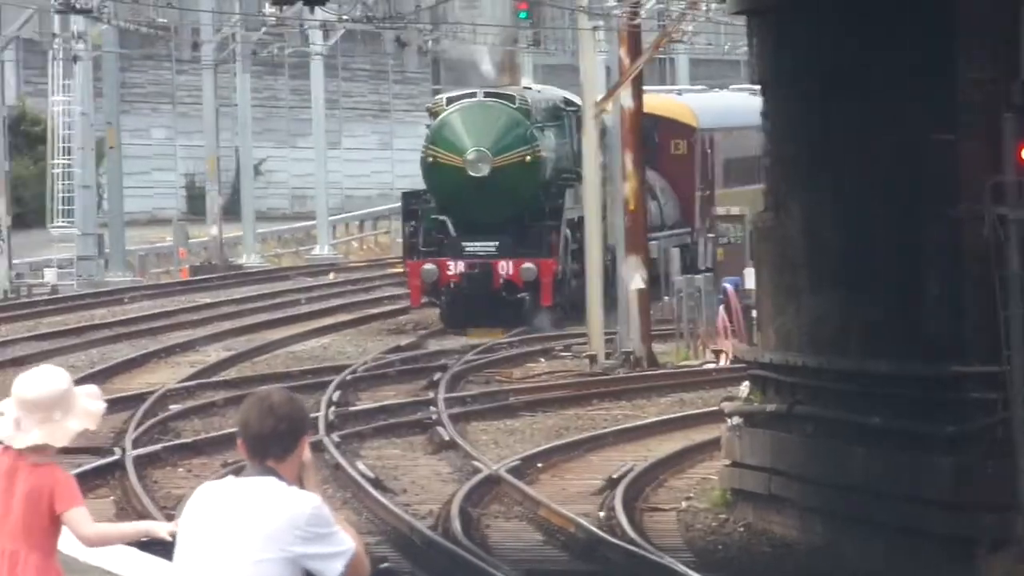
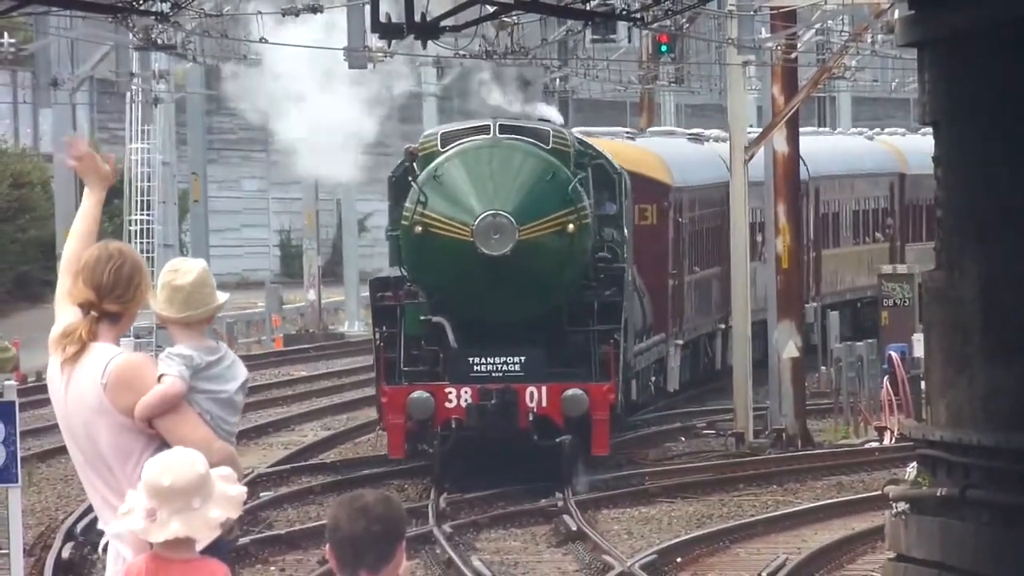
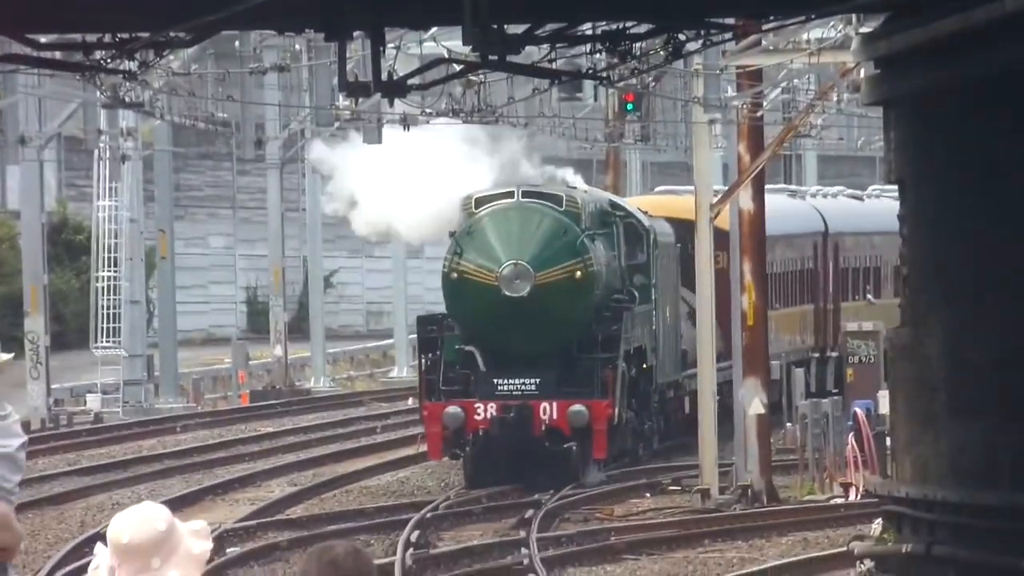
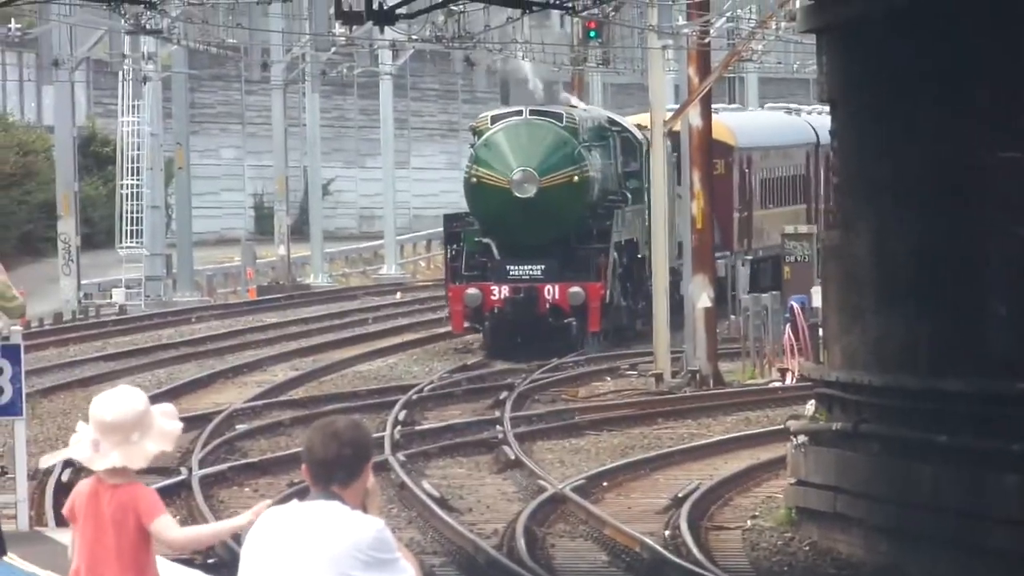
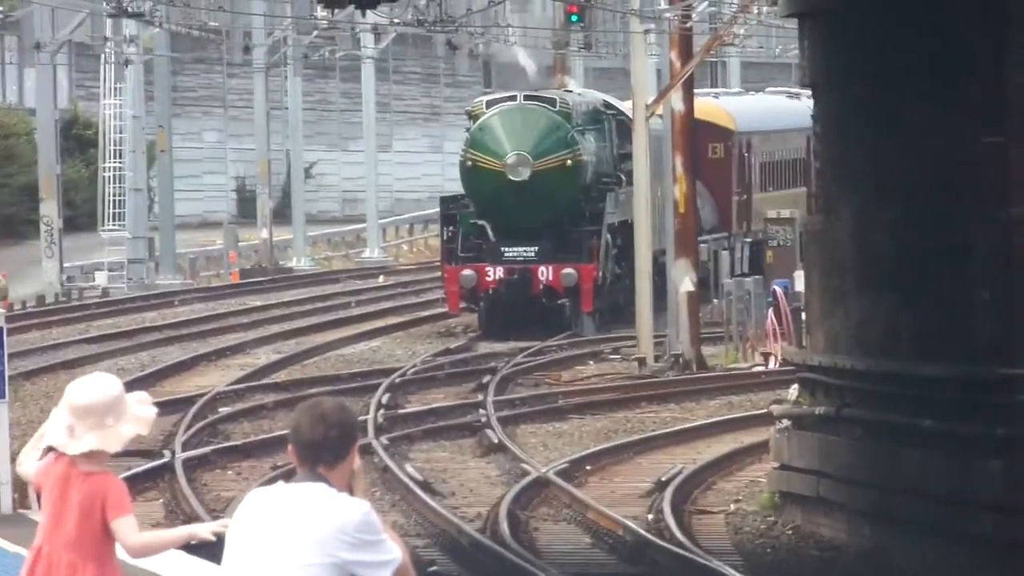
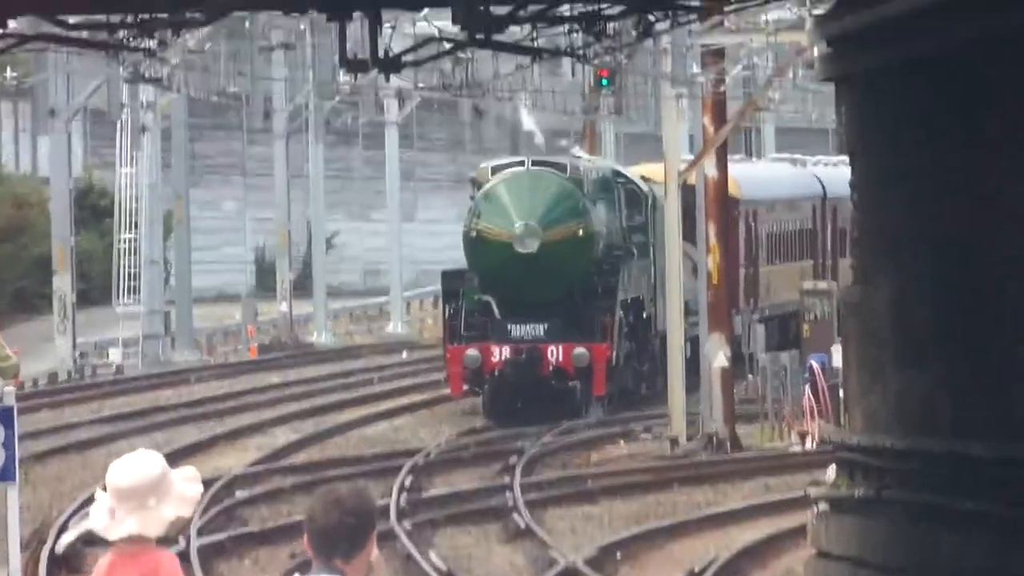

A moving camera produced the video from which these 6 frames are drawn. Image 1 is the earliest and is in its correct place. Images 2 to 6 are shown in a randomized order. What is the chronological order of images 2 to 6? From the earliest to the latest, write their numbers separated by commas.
5, 4, 6, 3, 2
